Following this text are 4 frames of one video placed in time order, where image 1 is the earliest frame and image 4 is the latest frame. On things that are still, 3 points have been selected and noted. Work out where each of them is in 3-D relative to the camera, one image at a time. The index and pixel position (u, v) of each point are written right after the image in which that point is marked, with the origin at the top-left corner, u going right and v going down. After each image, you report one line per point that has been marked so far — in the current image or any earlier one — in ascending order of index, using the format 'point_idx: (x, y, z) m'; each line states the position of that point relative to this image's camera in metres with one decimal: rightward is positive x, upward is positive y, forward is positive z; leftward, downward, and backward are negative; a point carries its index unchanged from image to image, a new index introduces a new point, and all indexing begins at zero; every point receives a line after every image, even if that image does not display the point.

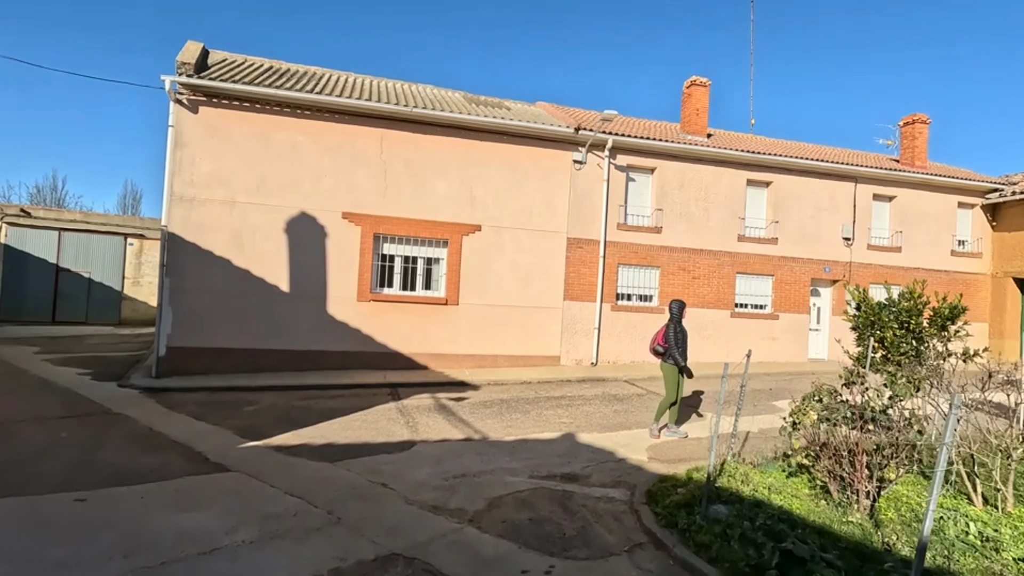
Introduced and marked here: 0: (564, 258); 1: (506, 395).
0: (+1.2, +0.7, +12.2) m
1: (-0.1, -1.9, +9.5) m
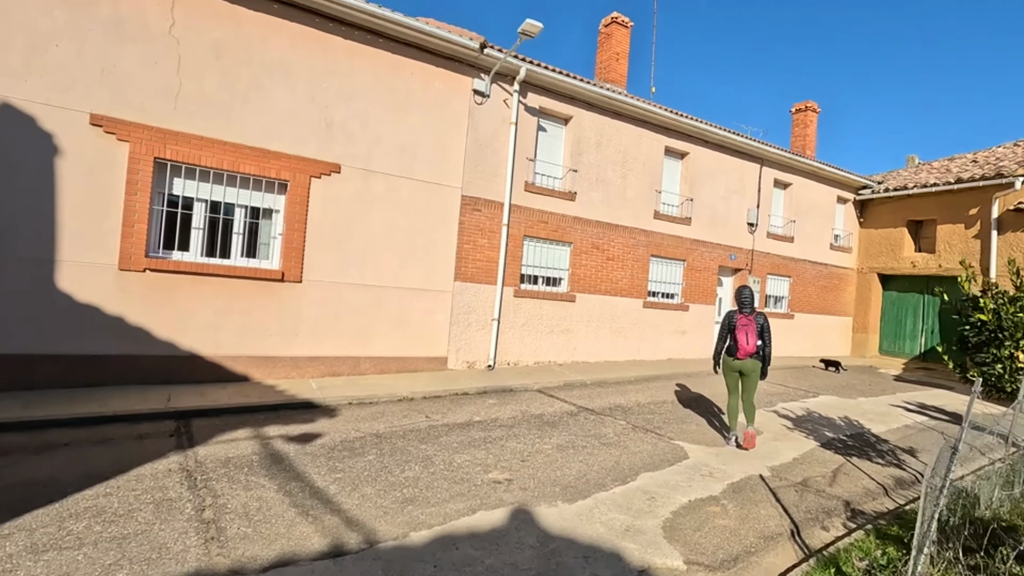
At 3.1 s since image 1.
0: (-0.9, +1.1, +8.9) m
1: (-1.4, -1.6, +6.0) m
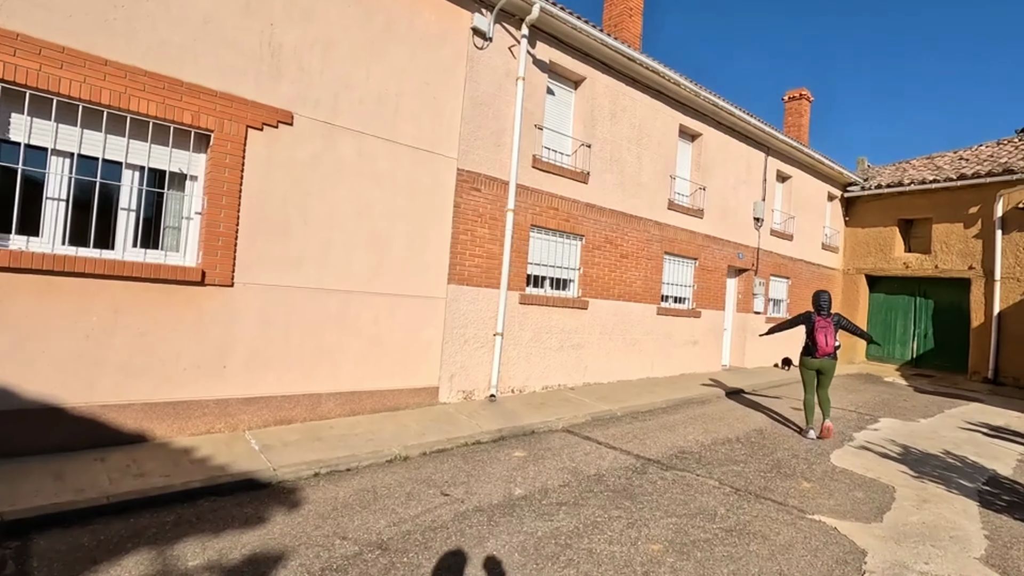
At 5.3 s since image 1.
0: (-0.8, +1.0, +6.6) m
1: (-0.9, -1.6, +3.7) m
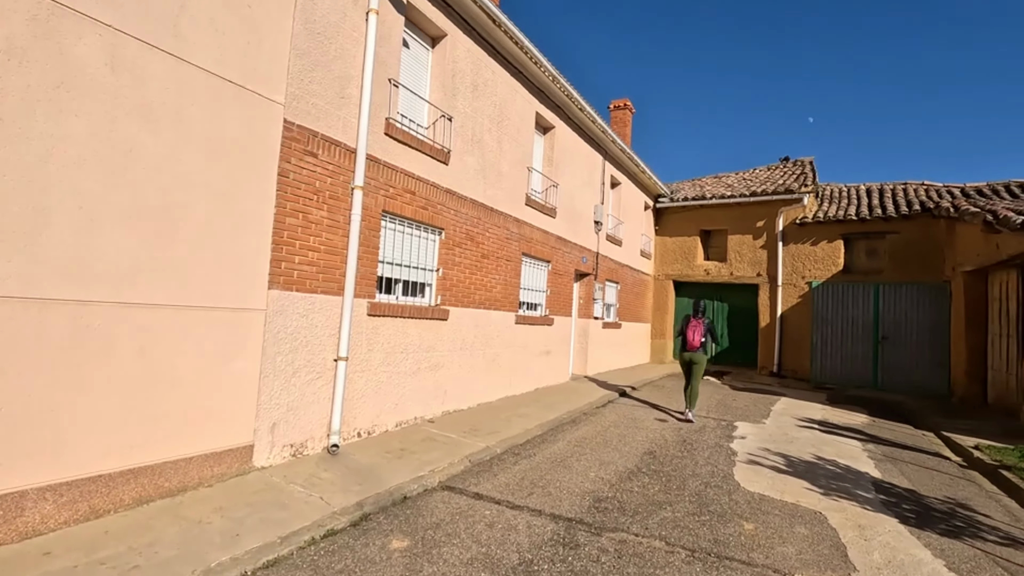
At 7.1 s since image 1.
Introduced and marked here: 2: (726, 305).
0: (-2.0, +1.0, +4.5) m
1: (-1.0, -1.7, +1.6) m
2: (+6.1, -0.5, +15.2) m
